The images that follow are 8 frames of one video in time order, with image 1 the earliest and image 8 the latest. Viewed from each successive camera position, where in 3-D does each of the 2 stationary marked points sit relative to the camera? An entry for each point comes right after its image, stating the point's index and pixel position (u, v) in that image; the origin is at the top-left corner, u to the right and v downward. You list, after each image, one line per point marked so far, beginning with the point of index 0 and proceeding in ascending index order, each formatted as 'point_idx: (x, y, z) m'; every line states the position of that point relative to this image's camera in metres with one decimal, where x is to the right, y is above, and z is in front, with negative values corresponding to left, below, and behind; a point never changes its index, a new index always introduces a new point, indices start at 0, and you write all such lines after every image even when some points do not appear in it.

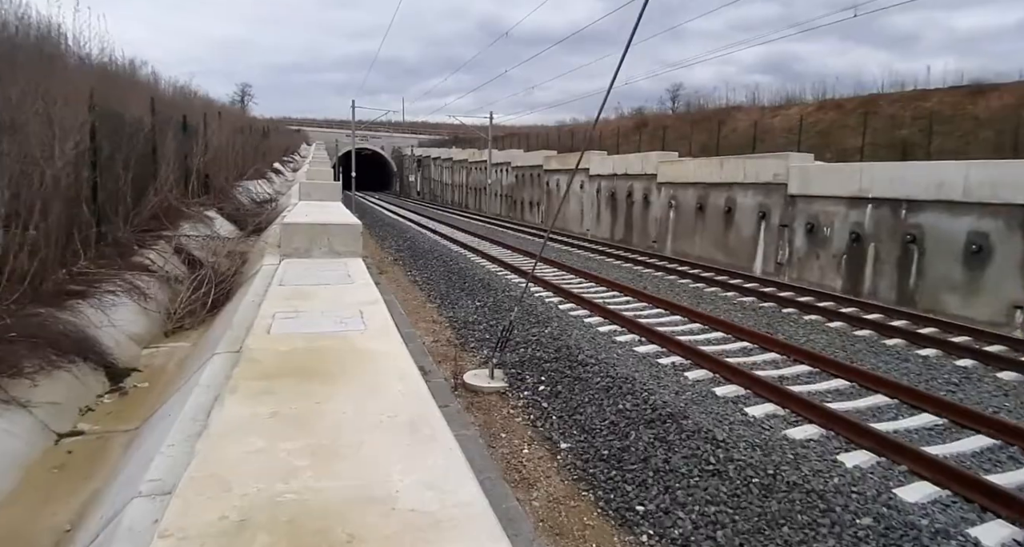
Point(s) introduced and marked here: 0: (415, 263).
0: (-2.6, +0.3, +14.9) m
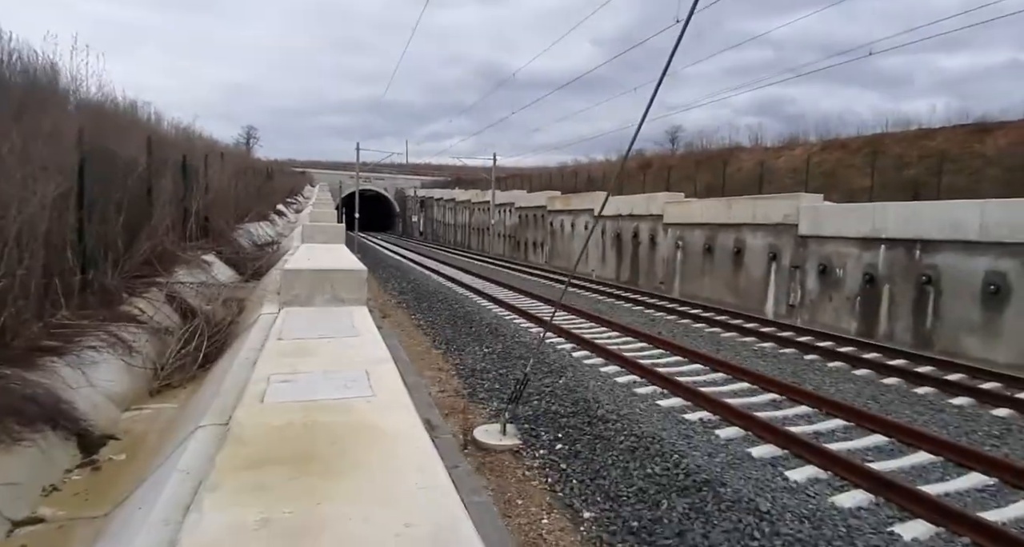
0: (-2.4, -0.8, +14.5) m
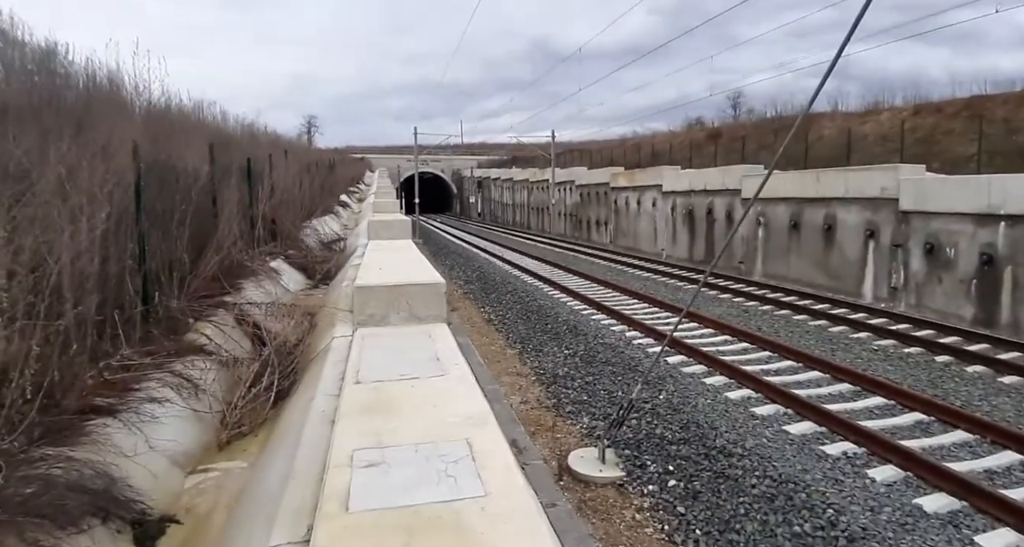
0: (-0.6, -0.6, +14.0) m
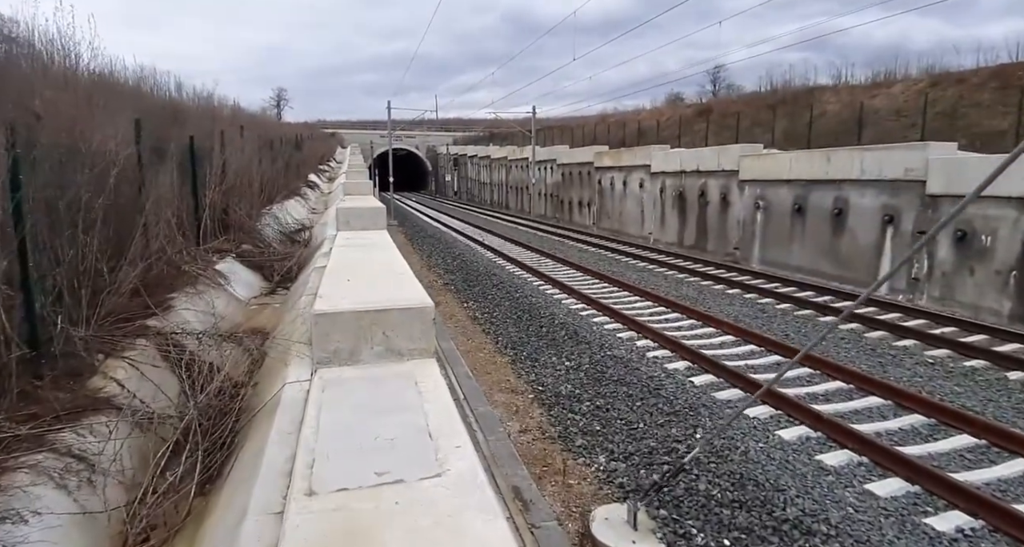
0: (-0.9, -0.4, +12.7) m
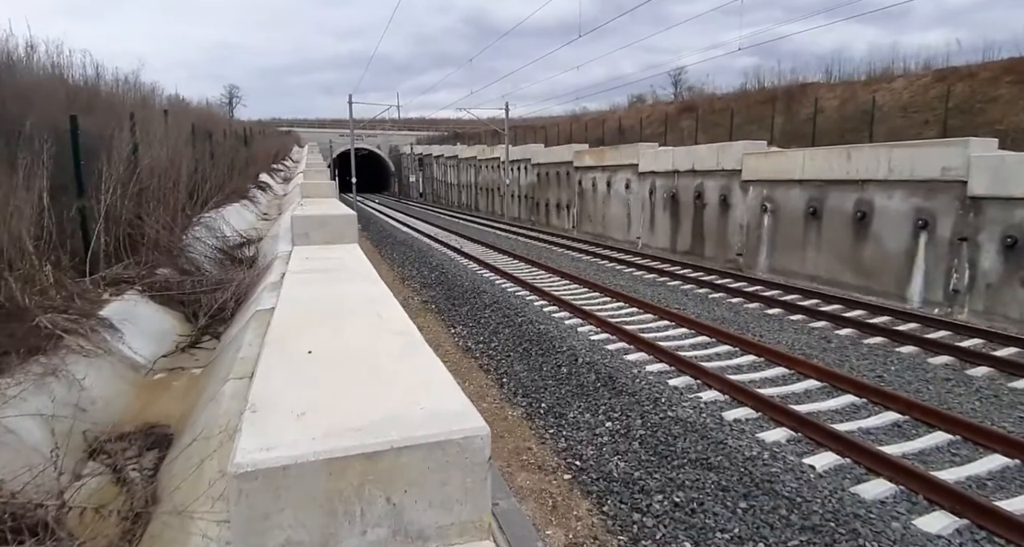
0: (-1.0, -0.8, +10.6) m
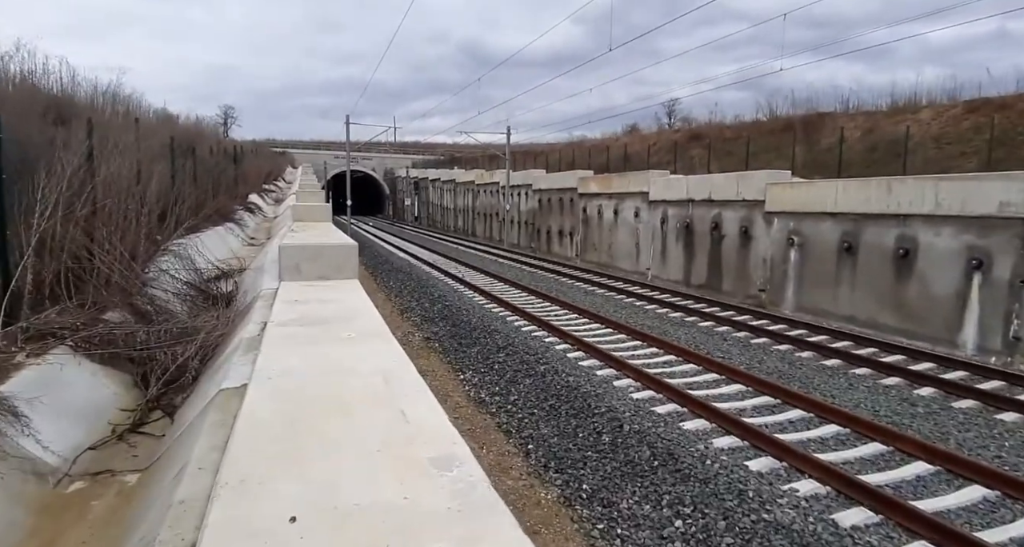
0: (-0.7, -1.4, +9.3) m
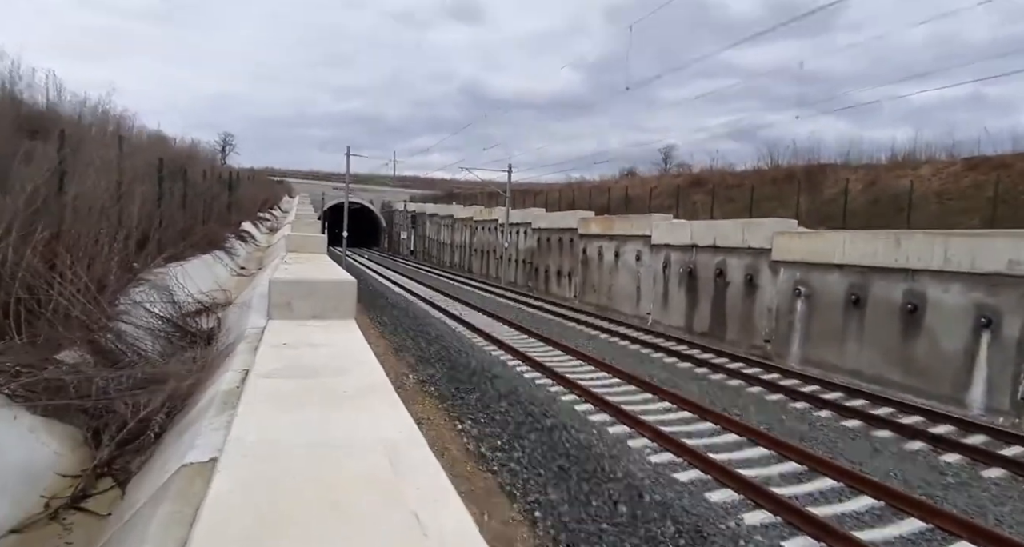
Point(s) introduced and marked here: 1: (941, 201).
0: (-0.7, -2.0, +8.7) m
1: (+13.0, +2.3, +17.4) m
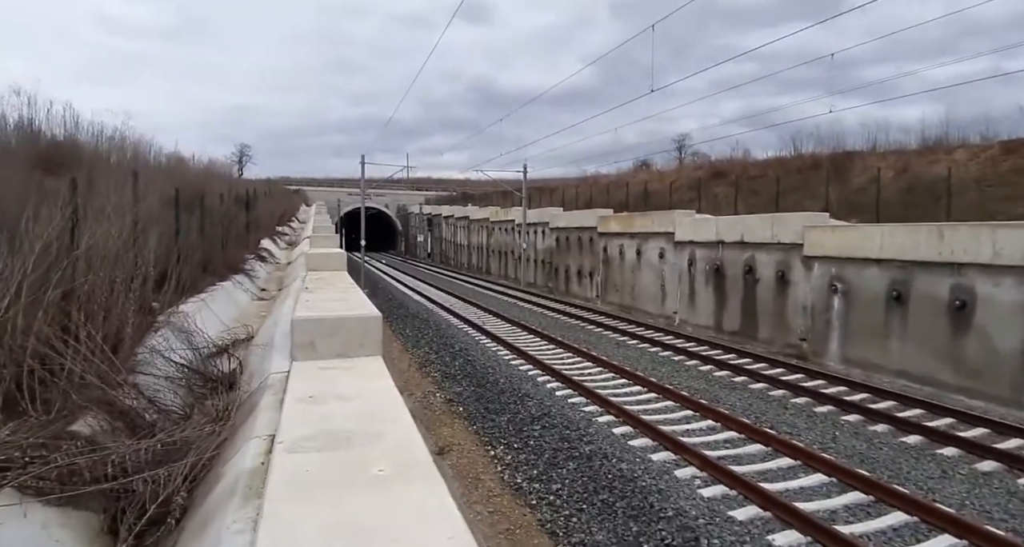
0: (-0.2, -2.3, +8.3) m
1: (+13.6, +2.6, +16.6) m
